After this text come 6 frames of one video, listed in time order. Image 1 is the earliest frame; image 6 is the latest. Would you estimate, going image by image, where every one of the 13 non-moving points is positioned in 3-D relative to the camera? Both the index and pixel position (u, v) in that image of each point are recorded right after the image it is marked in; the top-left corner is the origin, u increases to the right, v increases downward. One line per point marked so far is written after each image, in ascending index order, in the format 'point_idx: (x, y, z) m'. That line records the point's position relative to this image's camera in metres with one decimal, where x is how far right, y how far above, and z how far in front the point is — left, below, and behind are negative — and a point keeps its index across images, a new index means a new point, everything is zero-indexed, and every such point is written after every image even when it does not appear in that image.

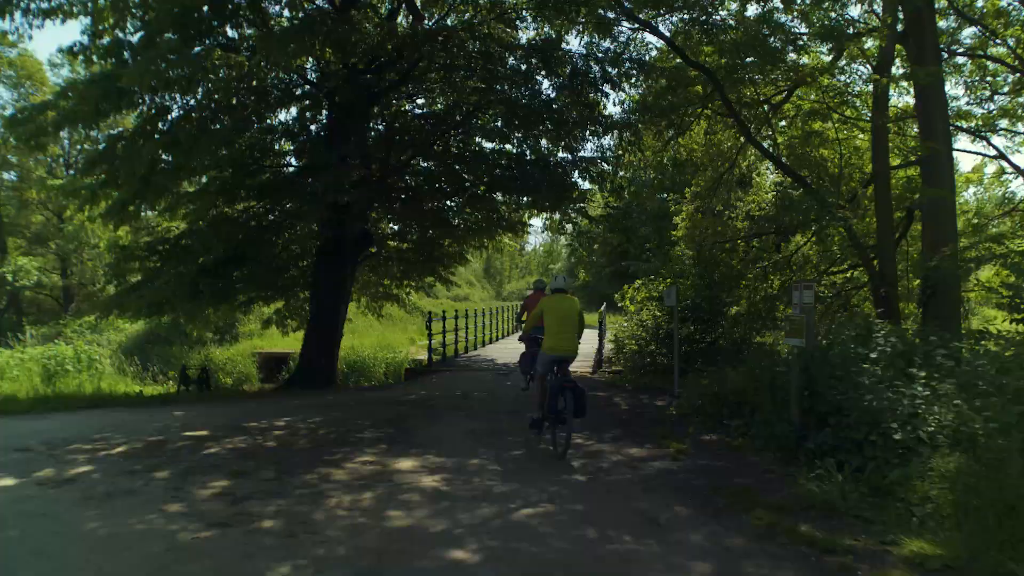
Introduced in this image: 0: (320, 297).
0: (-4.3, -0.2, +15.9) m
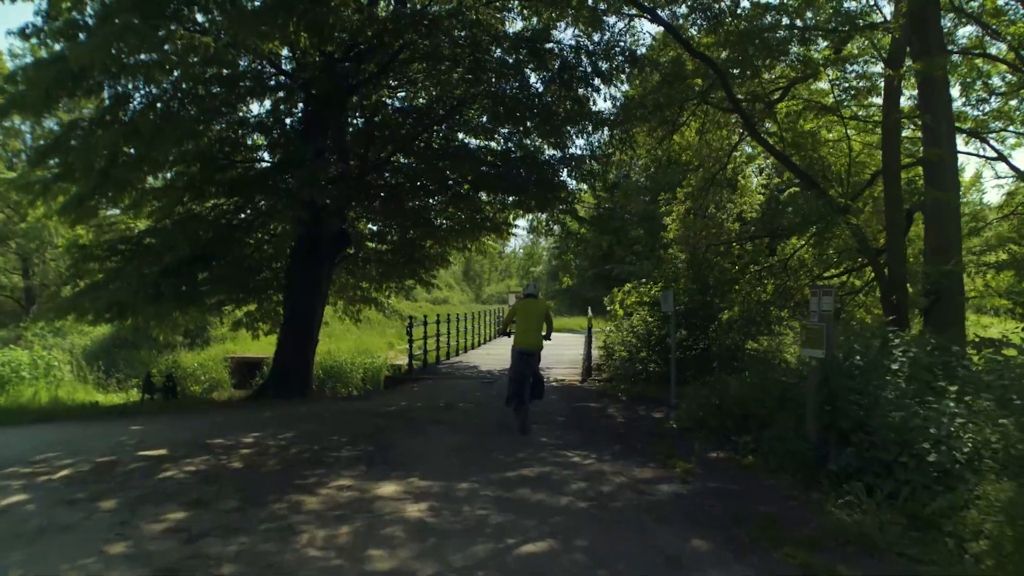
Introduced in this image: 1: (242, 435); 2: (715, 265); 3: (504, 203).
0: (-4.6, -0.3, +15.1) m
1: (-3.2, -1.7, +8.4) m
2: (+4.2, +0.5, +14.7) m
3: (-0.2, +1.9, +15.6) m
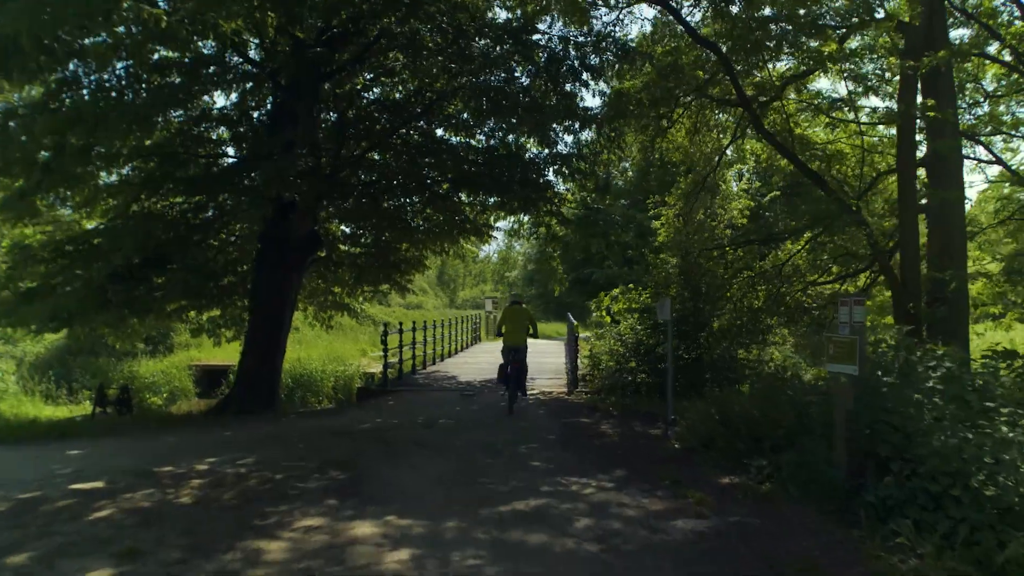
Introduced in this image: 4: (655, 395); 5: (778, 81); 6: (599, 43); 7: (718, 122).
0: (-5.0, -0.4, +14.1) m
1: (-3.3, -1.8, +7.4) m
2: (+3.9, +0.4, +14.0) m
3: (-0.6, +1.7, +14.7) m
4: (+2.8, -2.1, +14.1) m
5: (+4.9, +3.8, +12.8) m
6: (+1.7, +4.7, +13.5) m
7: (+4.3, +3.5, +14.9) m
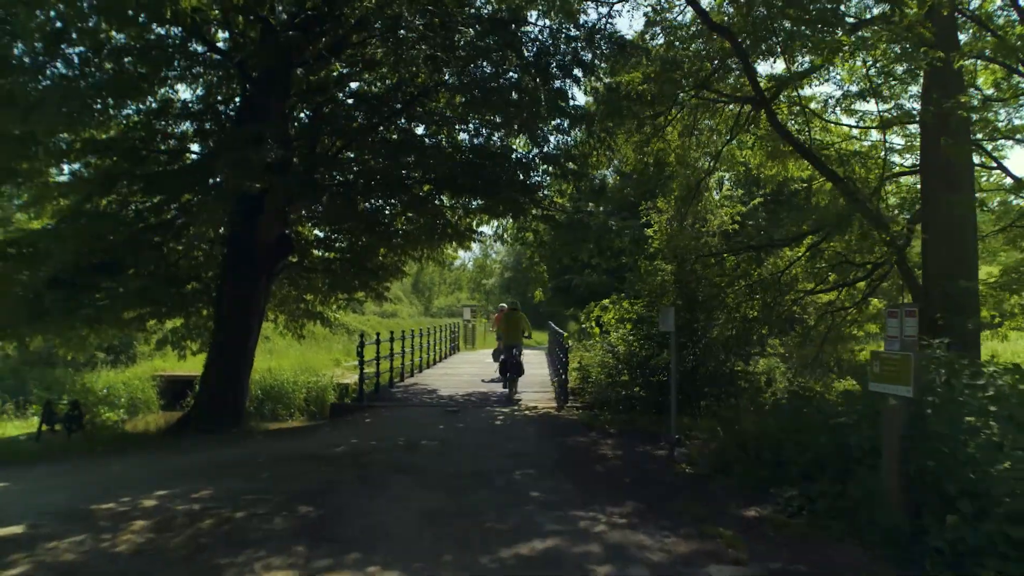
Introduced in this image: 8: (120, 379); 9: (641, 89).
0: (-5.3, -0.5, +13.1) m
1: (-3.3, -1.9, +6.5) m
2: (+3.6, +0.2, +13.3) m
3: (-0.9, +1.6, +13.9) m
4: (+2.6, -2.3, +13.3) m
5: (+4.7, +3.6, +12.2) m
6: (+1.4, +4.5, +12.8) m
7: (+4.0, +3.3, +14.2) m
8: (-10.8, -2.5, +19.6) m
9: (+2.3, +3.6, +12.8) m
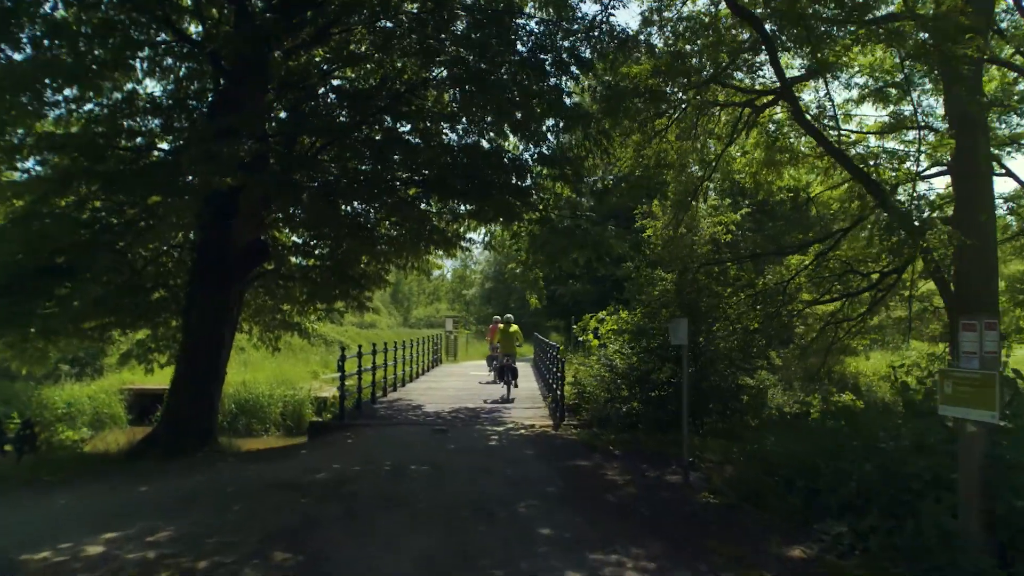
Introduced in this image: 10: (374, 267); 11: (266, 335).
0: (-5.4, -0.7, +12.1) m
1: (-3.3, -1.9, +5.5) m
2: (+3.5, 0.0, +12.6) m
3: (-1.0, +1.4, +13.1) m
4: (+2.4, -2.4, +12.5) m
5: (+4.6, +3.5, +11.6) m
6: (+1.3, +4.4, +12.1) m
7: (+3.8, +3.1, +13.6) m
8: (-11.1, -2.7, +18.4) m
9: (+2.1, +3.4, +12.2) m
10: (-2.8, +0.4, +14.6) m
11: (-5.9, -1.1, +17.0) m
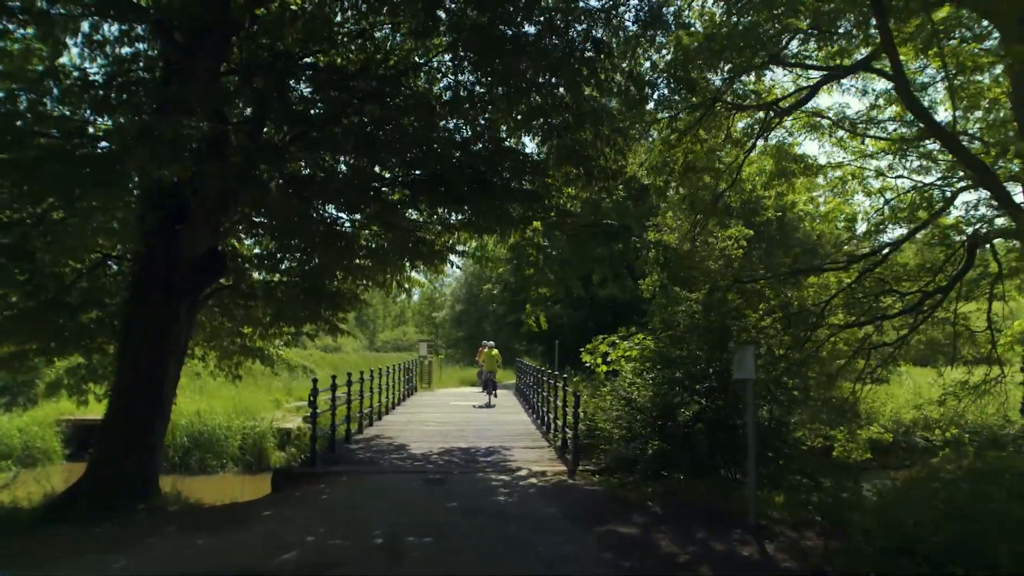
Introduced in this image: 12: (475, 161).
0: (-5.3, -0.9, +10.0) m
1: (-2.9, -2.0, +3.5) m
2: (+3.5, -0.3, +11.0) m
3: (-1.0, +1.1, +11.3) m
4: (+2.5, -2.8, +10.8) m
5: (+4.7, +3.1, +10.1) m
6: (+1.4, +4.1, +10.5) m
7: (+3.8, +2.8, +12.1) m
8: (-11.4, -3.2, +16.0) m
9: (+2.2, +3.1, +10.6) m
10: (-2.9, +0.1, +12.7) m
11: (-6.0, -1.5, +14.9) m
12: (-0.6, +1.7, +9.8) m
